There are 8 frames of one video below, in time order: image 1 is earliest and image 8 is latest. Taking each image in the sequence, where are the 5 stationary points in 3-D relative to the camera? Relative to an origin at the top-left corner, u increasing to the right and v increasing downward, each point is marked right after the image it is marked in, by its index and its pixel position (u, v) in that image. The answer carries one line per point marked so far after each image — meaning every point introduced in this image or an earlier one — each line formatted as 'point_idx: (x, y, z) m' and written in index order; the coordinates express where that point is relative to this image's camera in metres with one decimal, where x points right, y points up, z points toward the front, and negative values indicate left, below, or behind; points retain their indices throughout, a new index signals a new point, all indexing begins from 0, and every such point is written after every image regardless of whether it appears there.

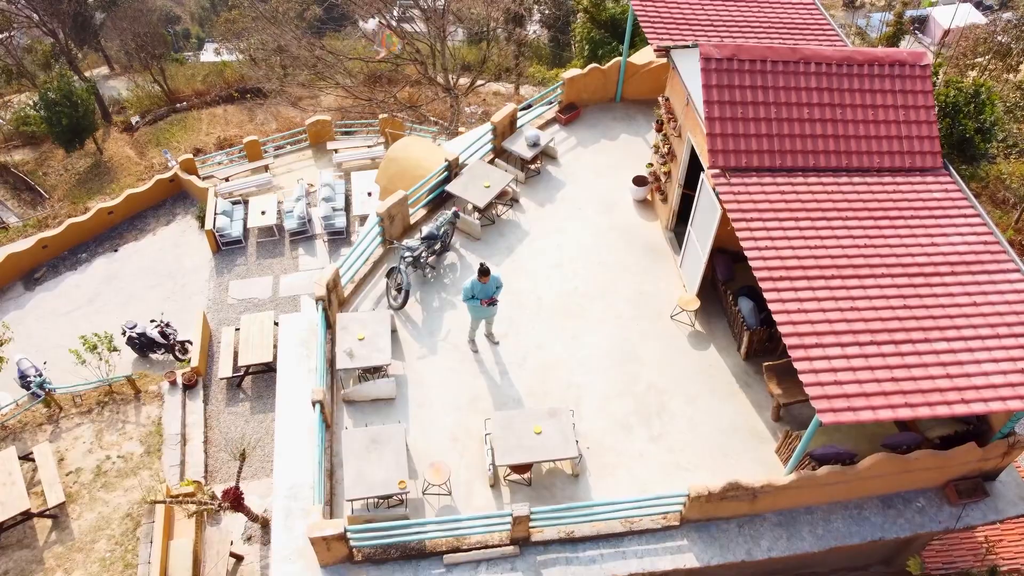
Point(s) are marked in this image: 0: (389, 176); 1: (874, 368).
0: (-1.7, +1.4, +10.8) m
1: (+2.9, -0.6, +6.4) m
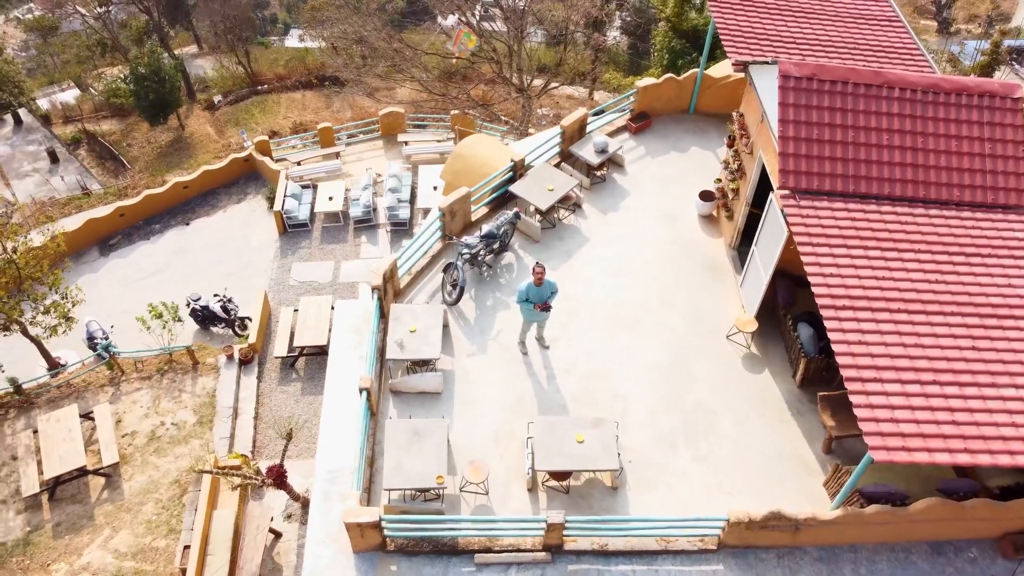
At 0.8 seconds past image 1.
0: (-0.8, +1.5, +10.9) m
1: (+3.2, -0.9, +6.2) m
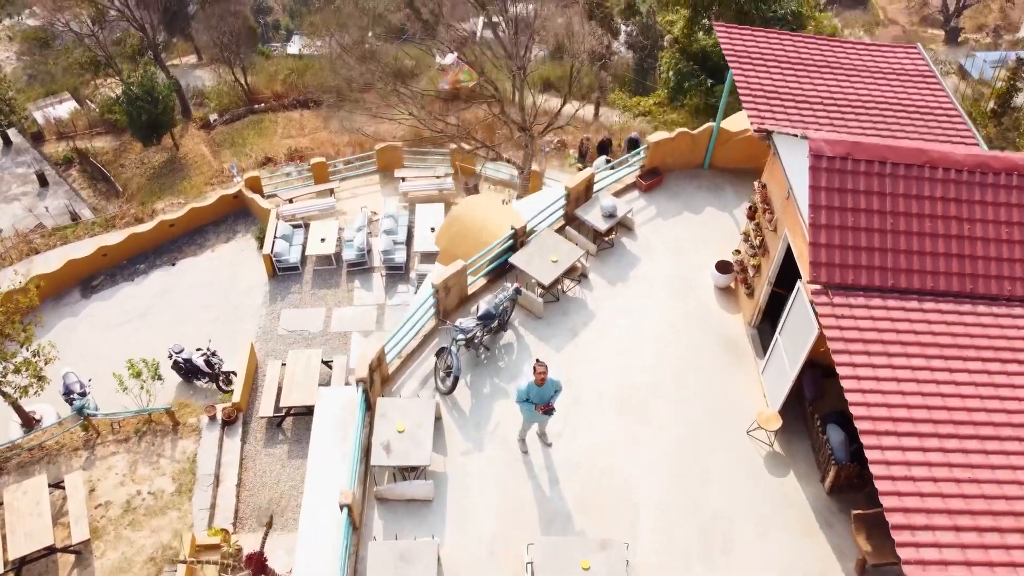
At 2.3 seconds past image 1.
0: (-0.8, +0.6, +10.1) m
1: (+3.2, -1.8, +5.3) m
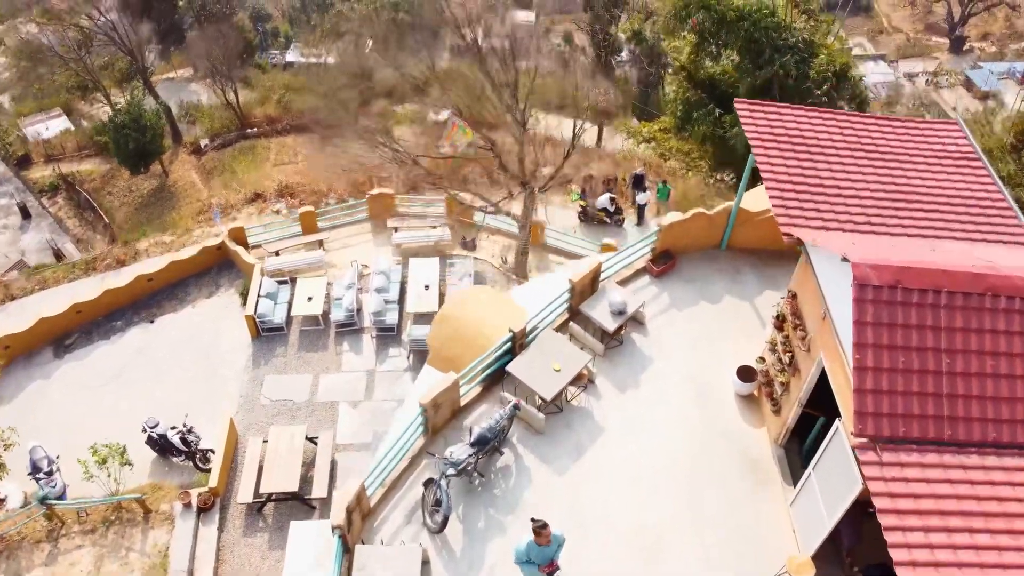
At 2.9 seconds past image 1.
0: (-0.8, -0.5, +9.1) m
1: (+3.2, -3.0, +4.4) m
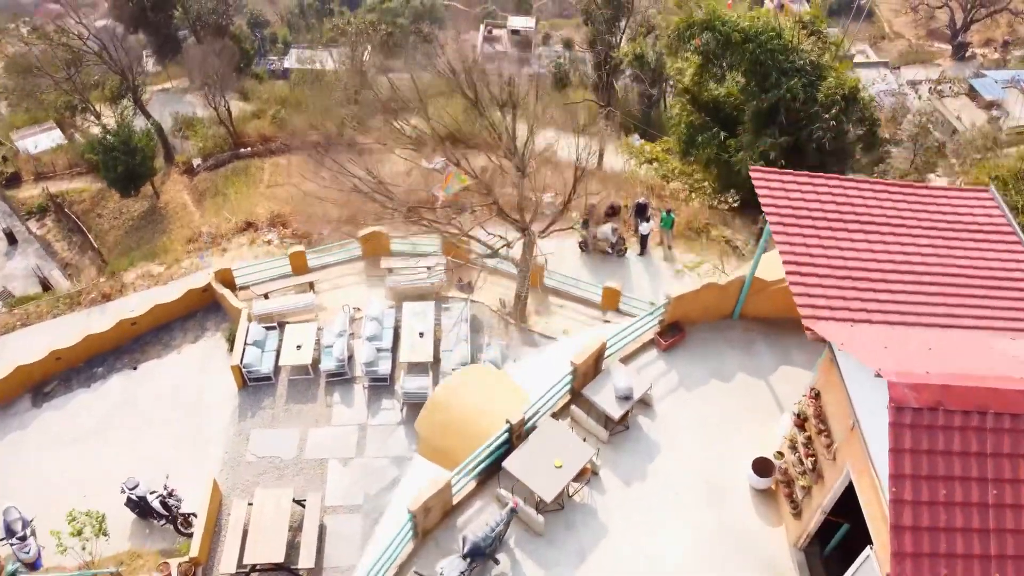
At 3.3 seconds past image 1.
0: (-0.8, -1.4, +8.5) m
1: (+3.2, -3.8, +3.7) m
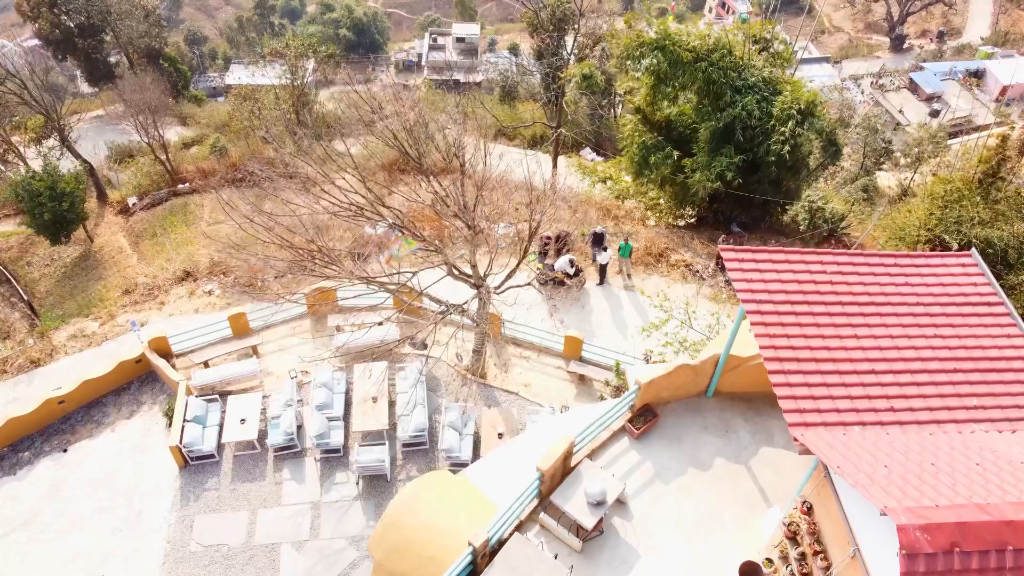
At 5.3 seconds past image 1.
0: (-1.2, -2.4, +7.7) m
1: (+3.2, -4.6, +3.1) m
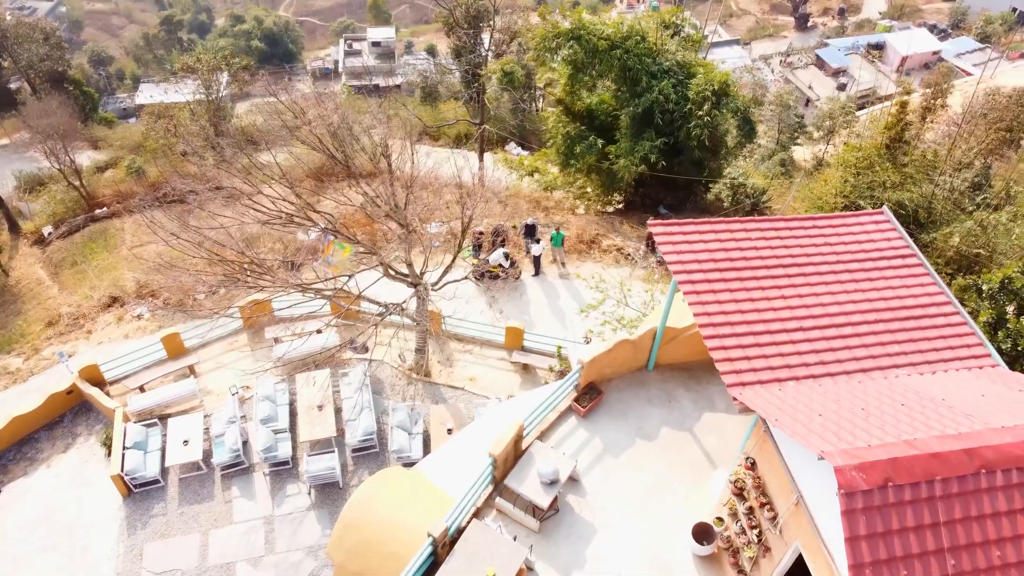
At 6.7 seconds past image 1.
0: (-1.6, -2.4, +7.7) m
1: (+3.3, -4.2, +3.5) m
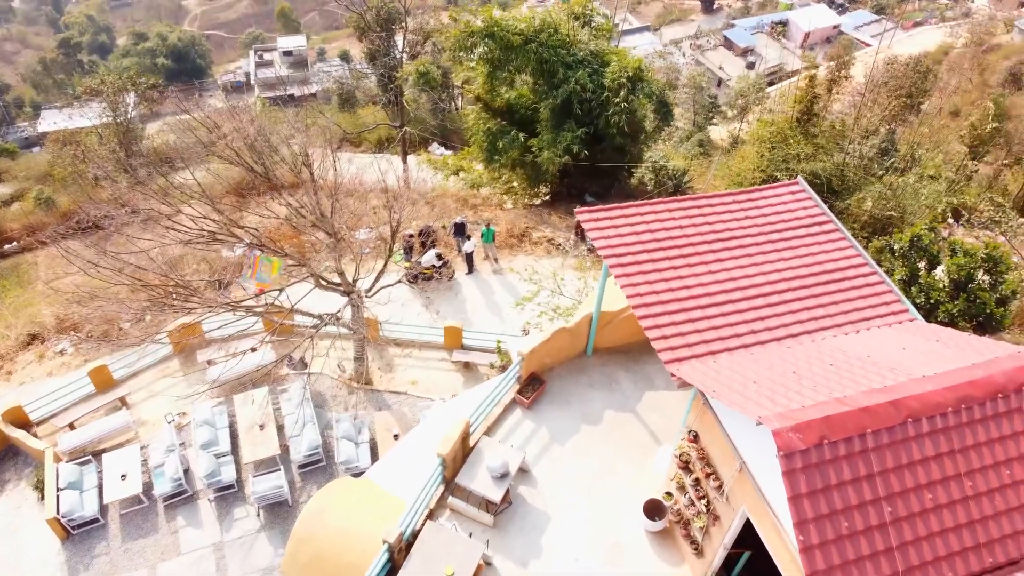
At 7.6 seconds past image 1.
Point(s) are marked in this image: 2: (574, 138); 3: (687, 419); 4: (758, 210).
0: (-2.0, -2.5, +7.5) m
1: (+3.3, -3.9, +3.7) m
2: (+1.4, +3.5, +18.7) m
3: (+1.7, -1.3, +8.0) m
4: (+2.7, +1.0, +8.6) m
